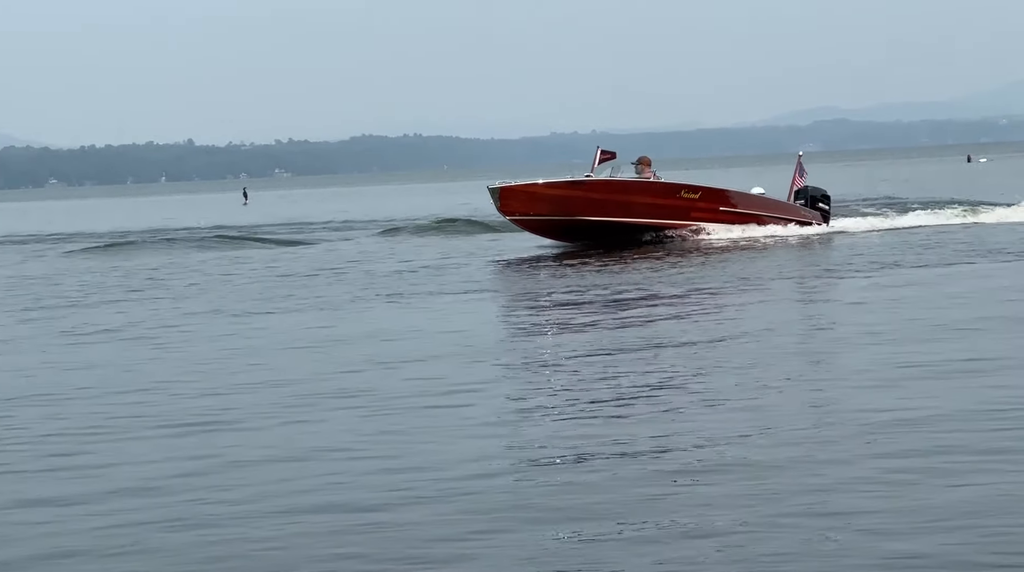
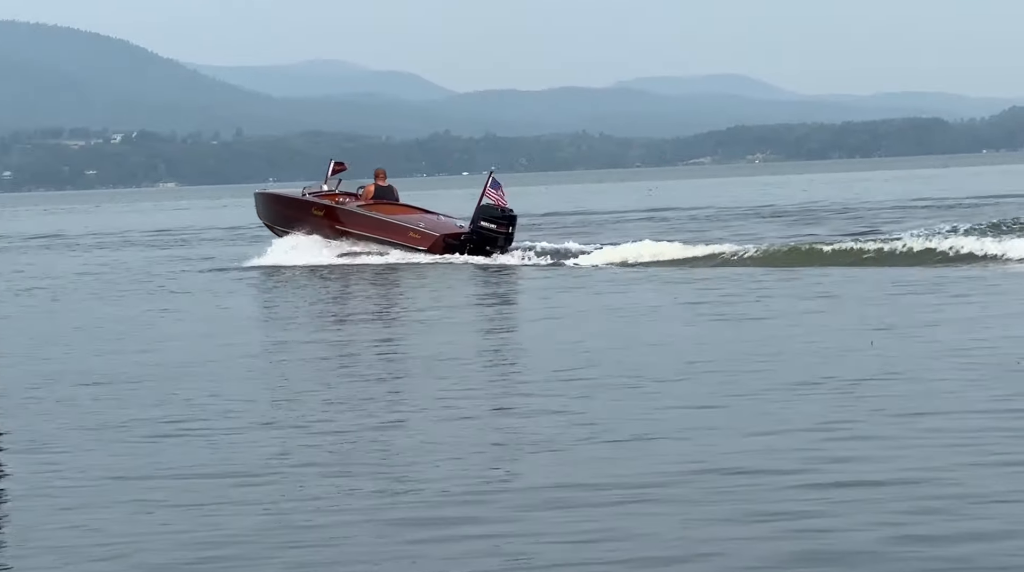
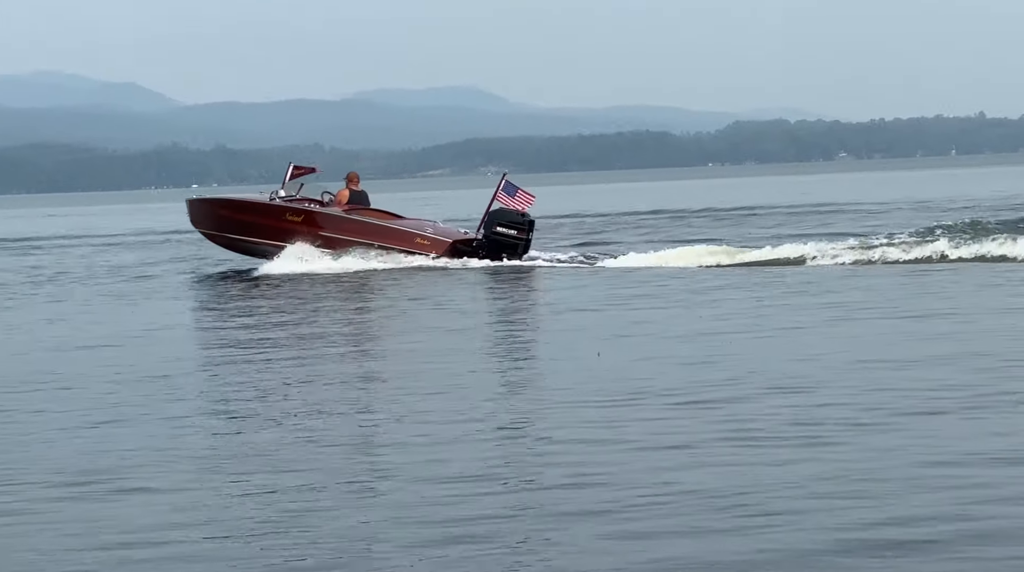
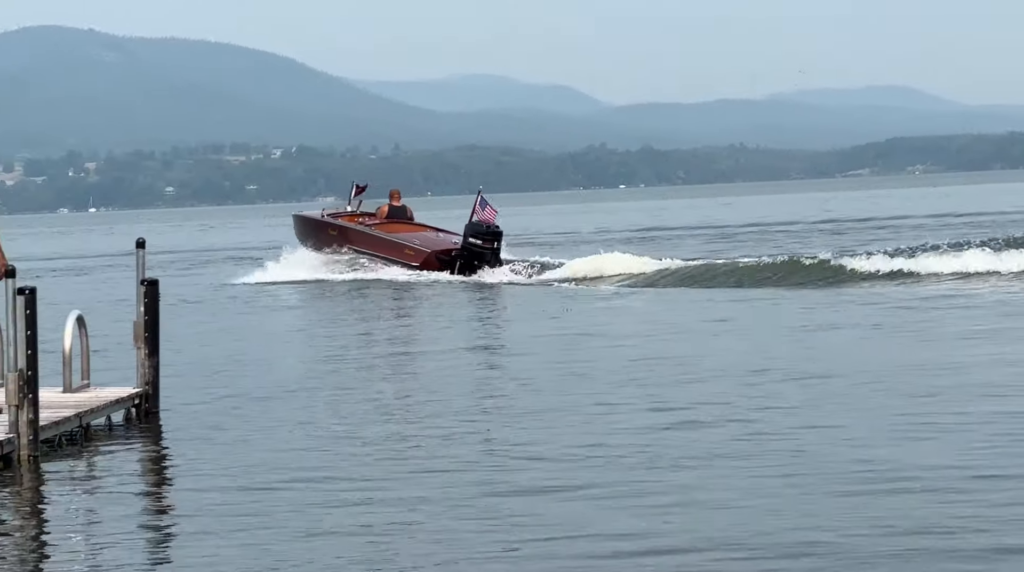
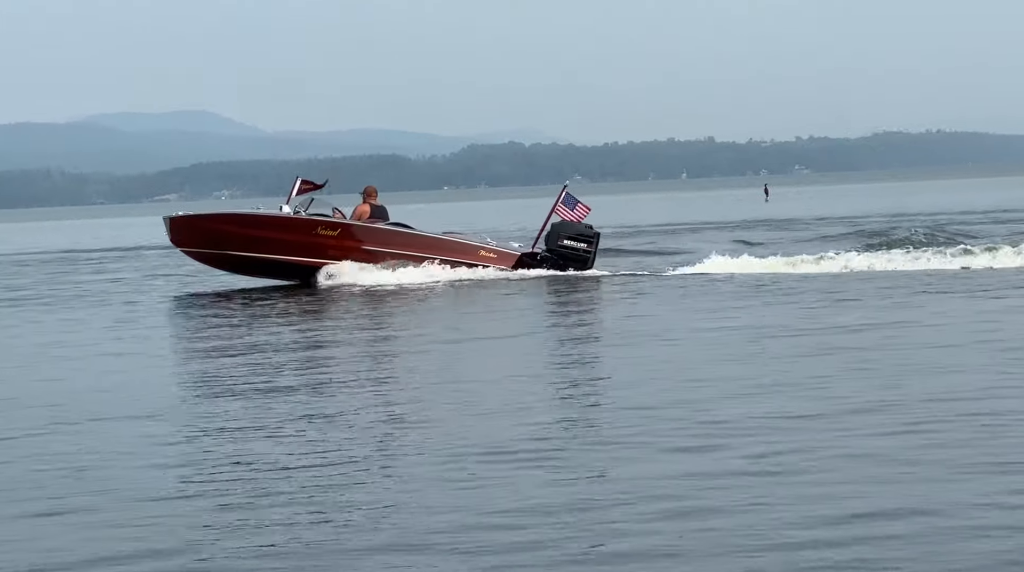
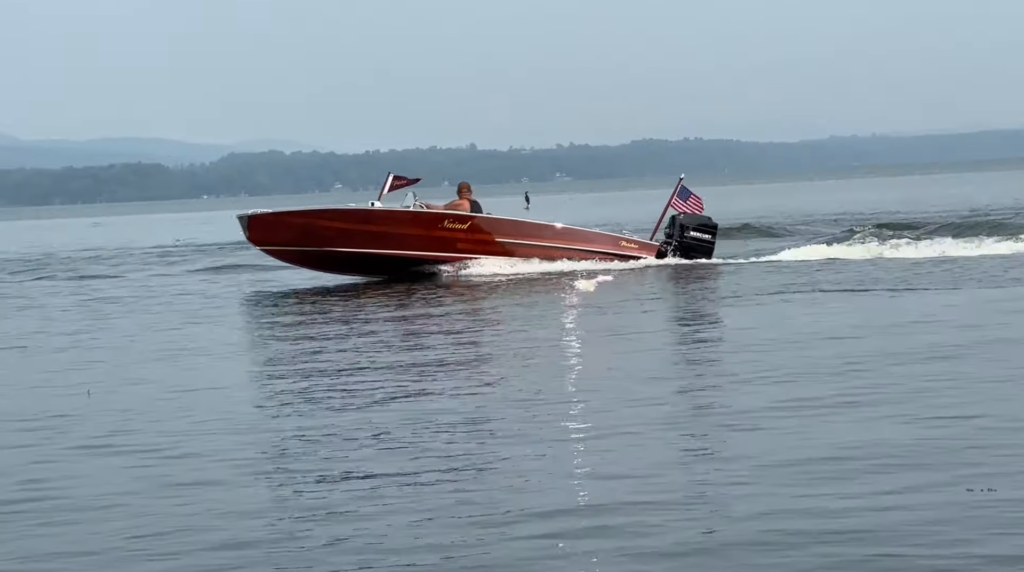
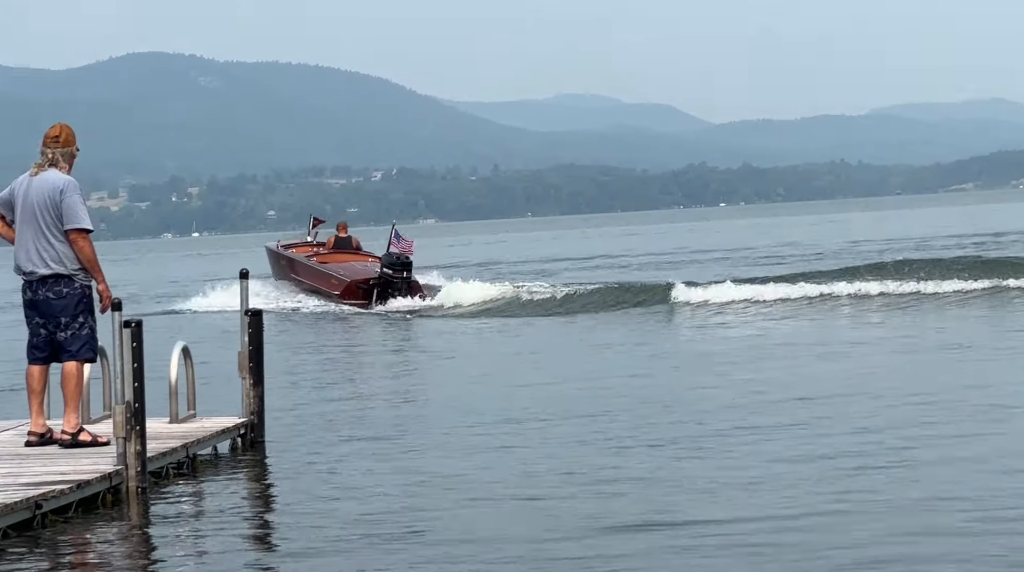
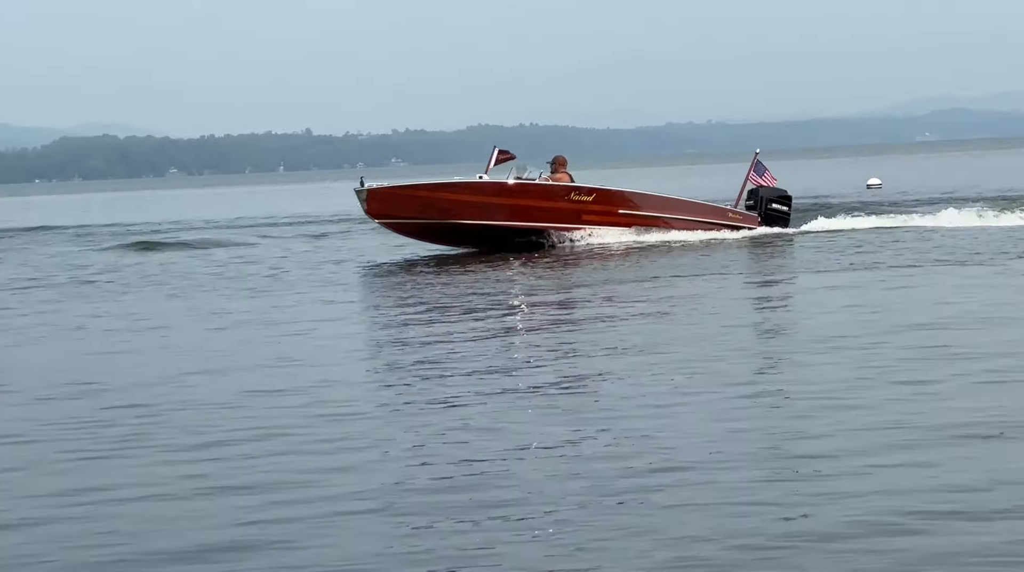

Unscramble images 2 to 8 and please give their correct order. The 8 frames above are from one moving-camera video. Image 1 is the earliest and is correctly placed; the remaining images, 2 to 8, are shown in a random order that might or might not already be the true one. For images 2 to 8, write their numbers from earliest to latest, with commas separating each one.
8, 6, 5, 3, 2, 4, 7
